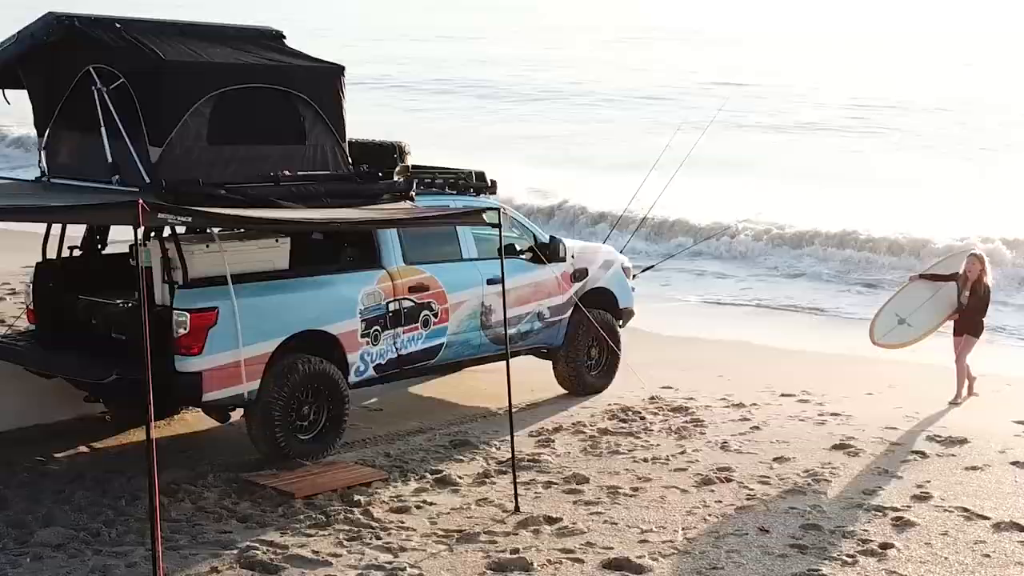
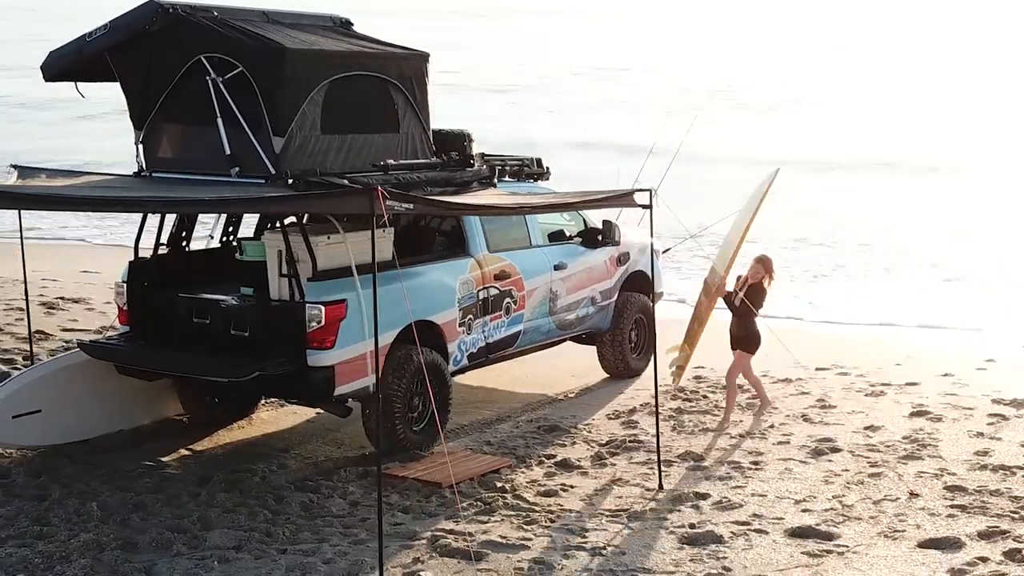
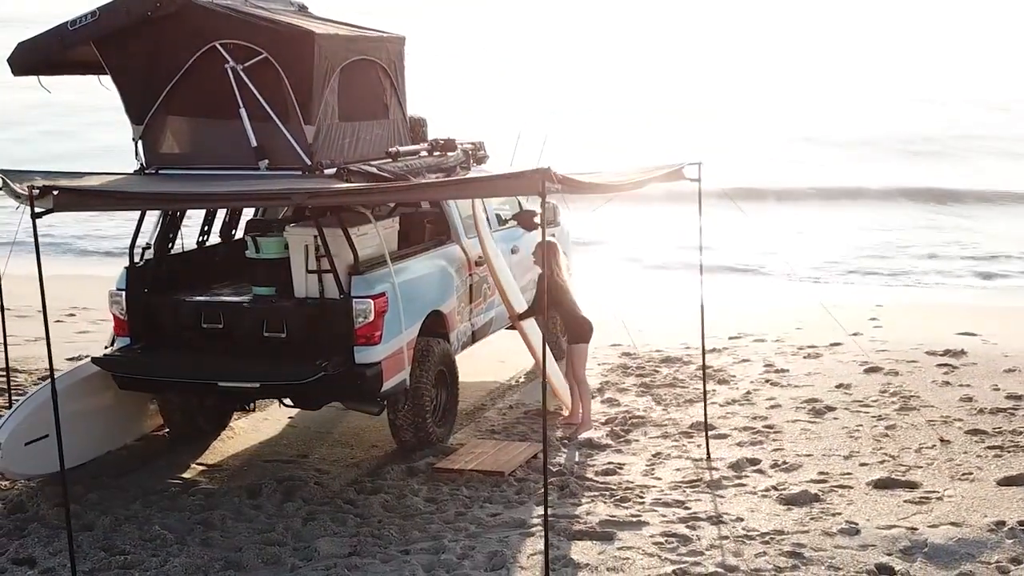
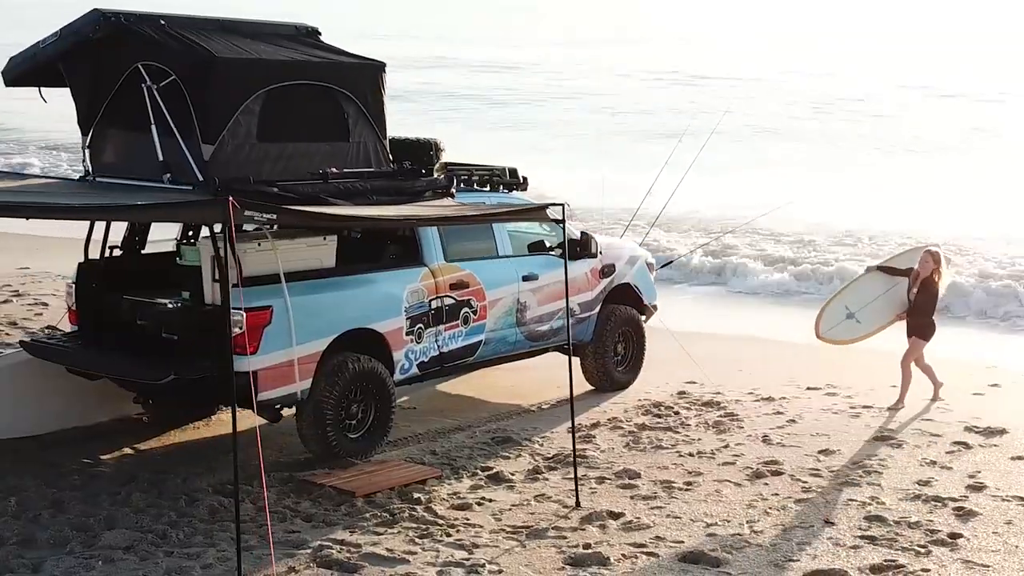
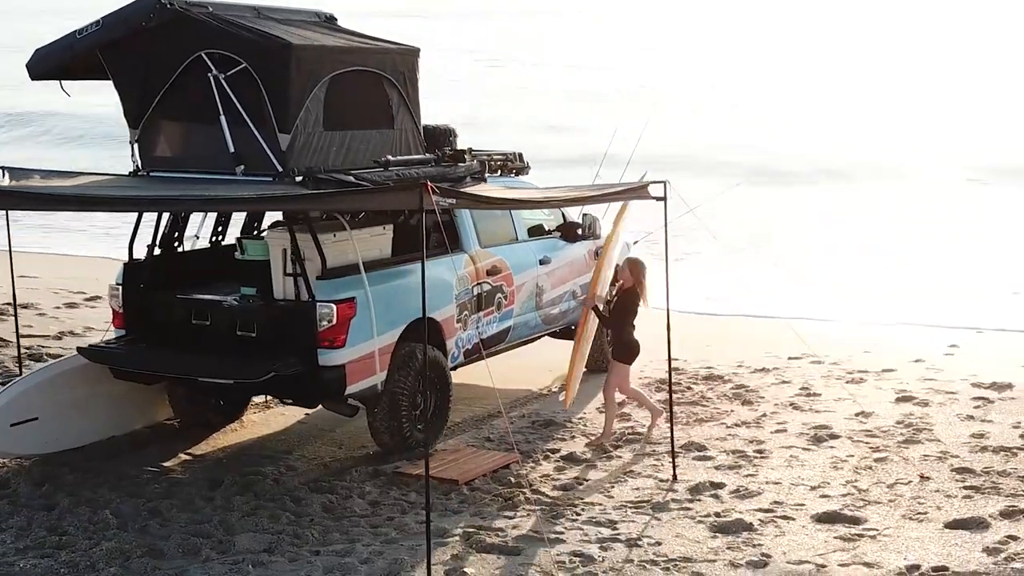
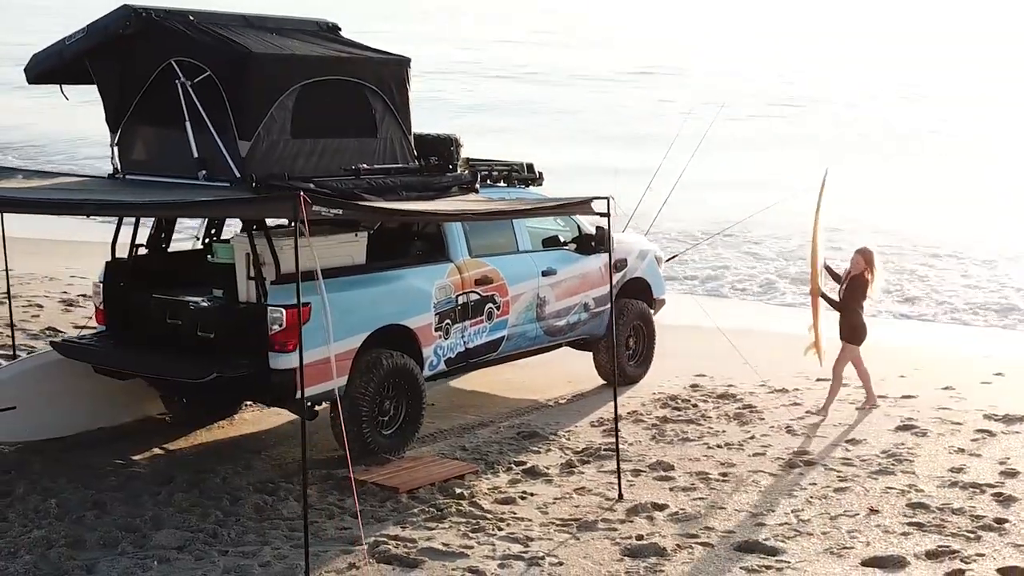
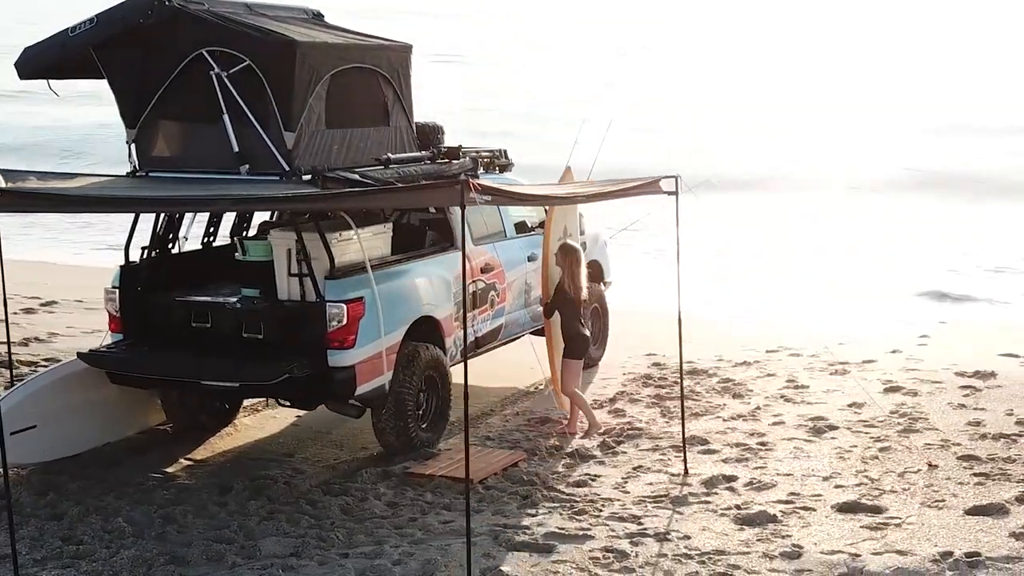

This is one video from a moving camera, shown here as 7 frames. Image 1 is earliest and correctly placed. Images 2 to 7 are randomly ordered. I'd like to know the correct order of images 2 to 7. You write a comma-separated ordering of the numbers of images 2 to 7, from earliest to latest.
4, 6, 2, 5, 7, 3
